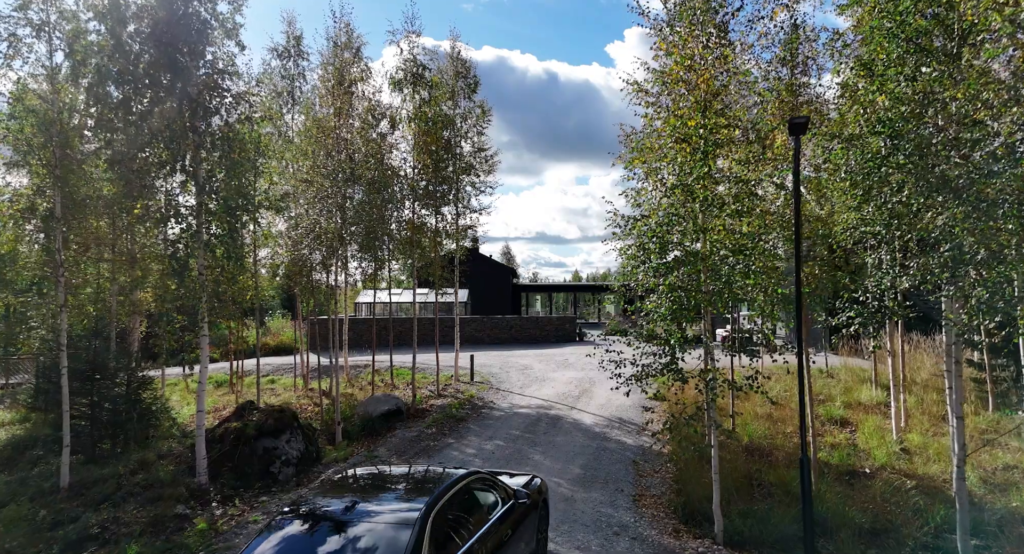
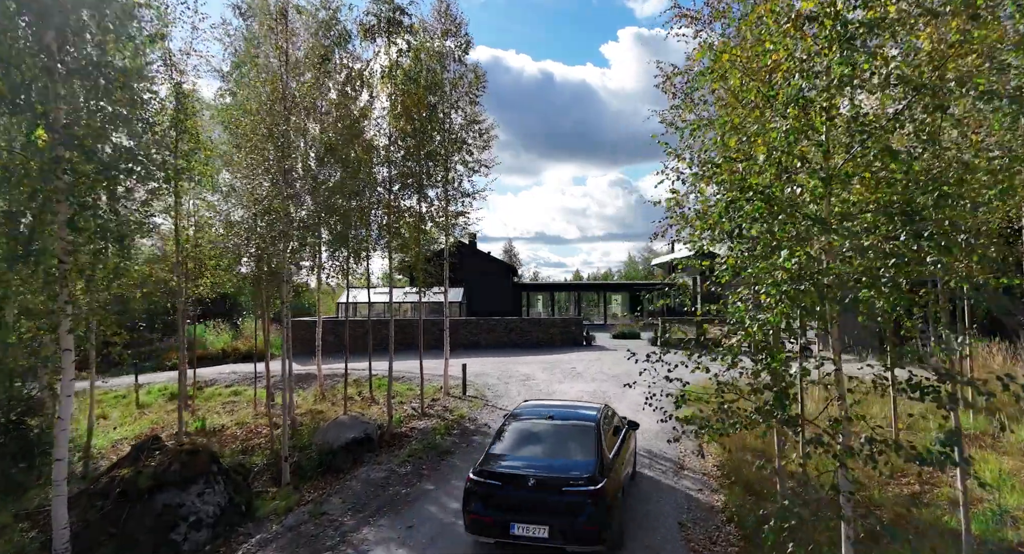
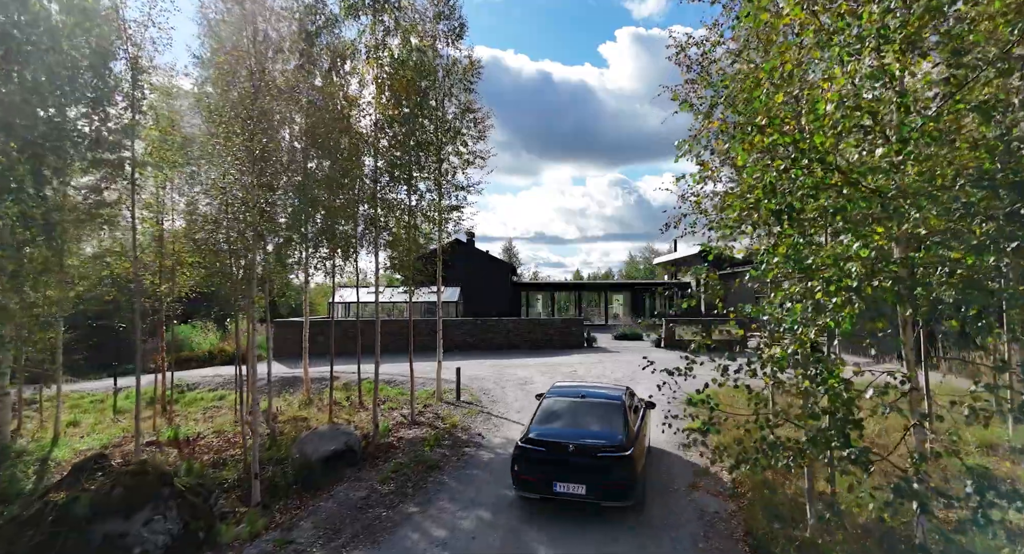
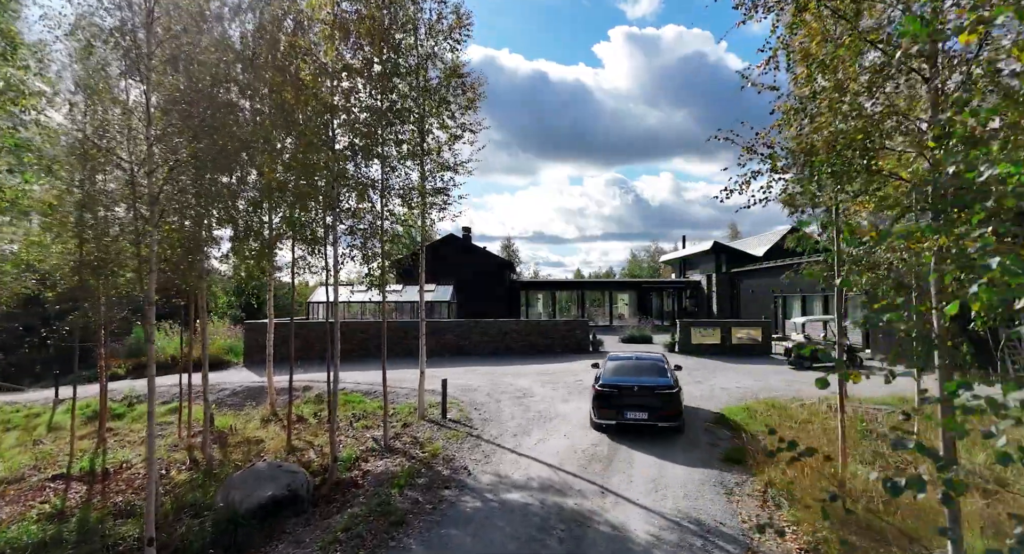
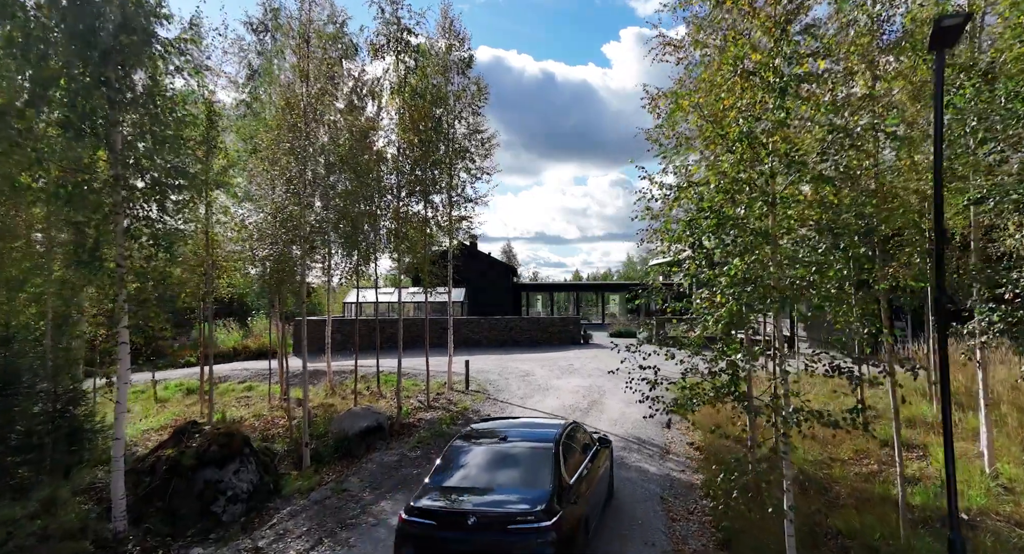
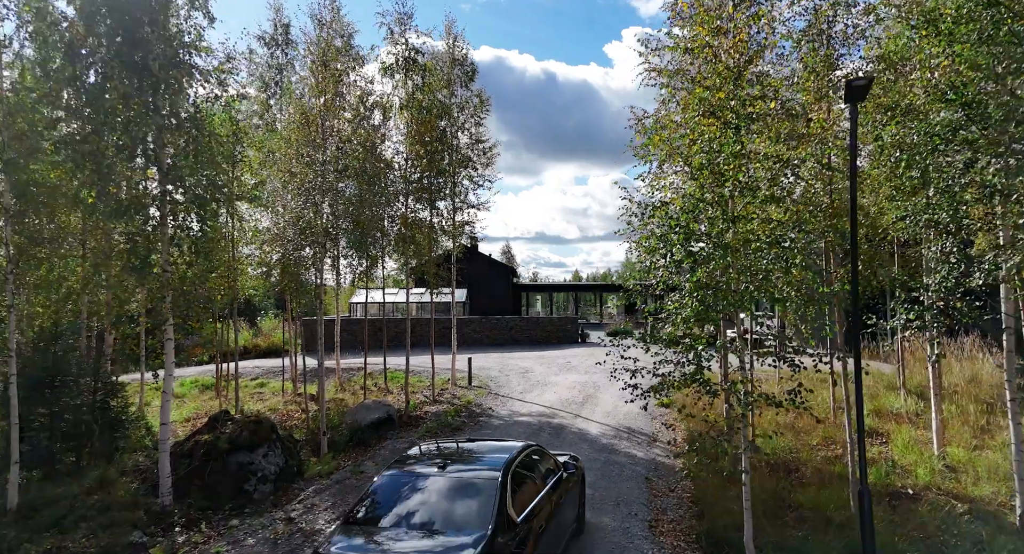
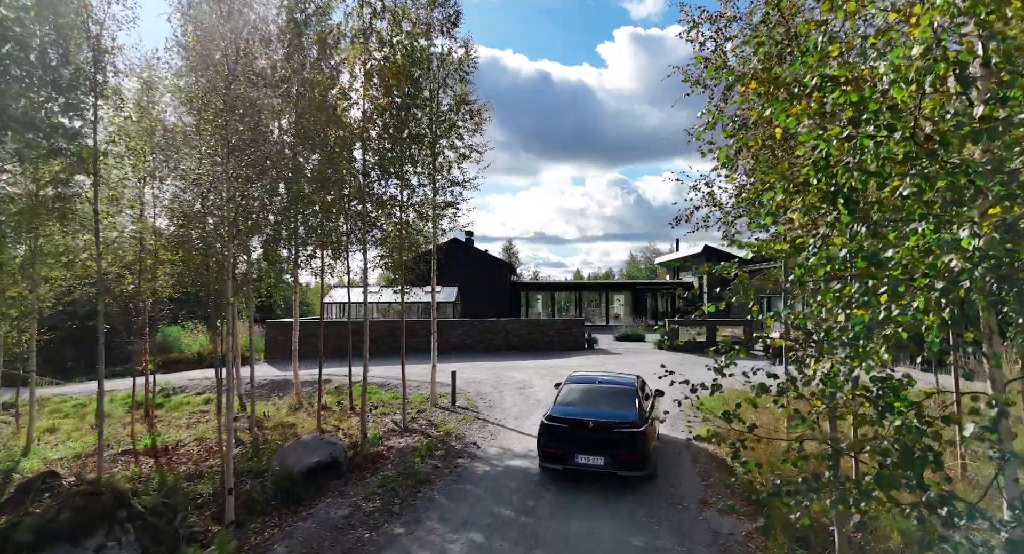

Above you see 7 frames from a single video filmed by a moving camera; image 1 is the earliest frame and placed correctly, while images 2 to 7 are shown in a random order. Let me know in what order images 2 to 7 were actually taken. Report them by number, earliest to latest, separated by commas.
6, 5, 2, 3, 7, 4
